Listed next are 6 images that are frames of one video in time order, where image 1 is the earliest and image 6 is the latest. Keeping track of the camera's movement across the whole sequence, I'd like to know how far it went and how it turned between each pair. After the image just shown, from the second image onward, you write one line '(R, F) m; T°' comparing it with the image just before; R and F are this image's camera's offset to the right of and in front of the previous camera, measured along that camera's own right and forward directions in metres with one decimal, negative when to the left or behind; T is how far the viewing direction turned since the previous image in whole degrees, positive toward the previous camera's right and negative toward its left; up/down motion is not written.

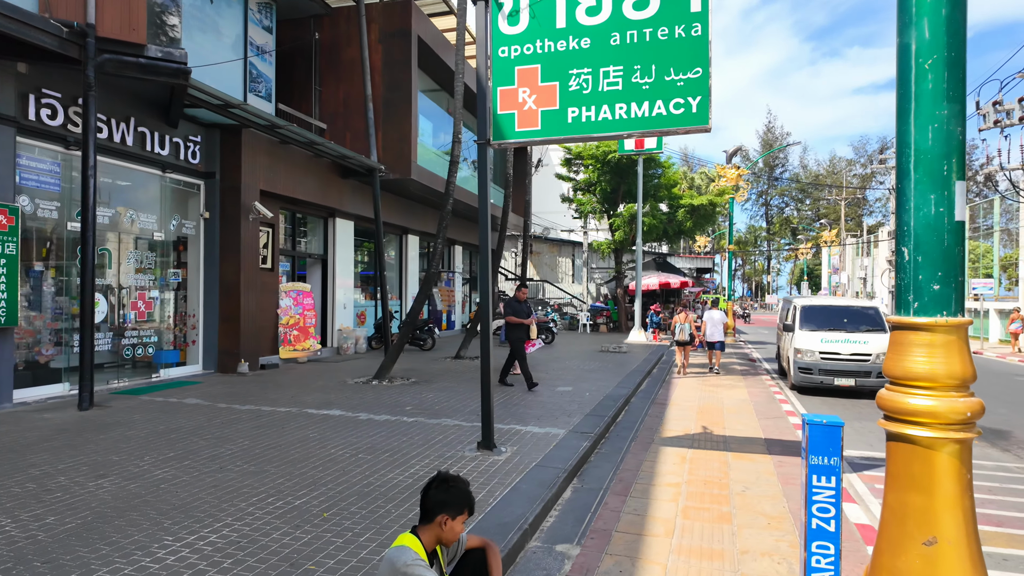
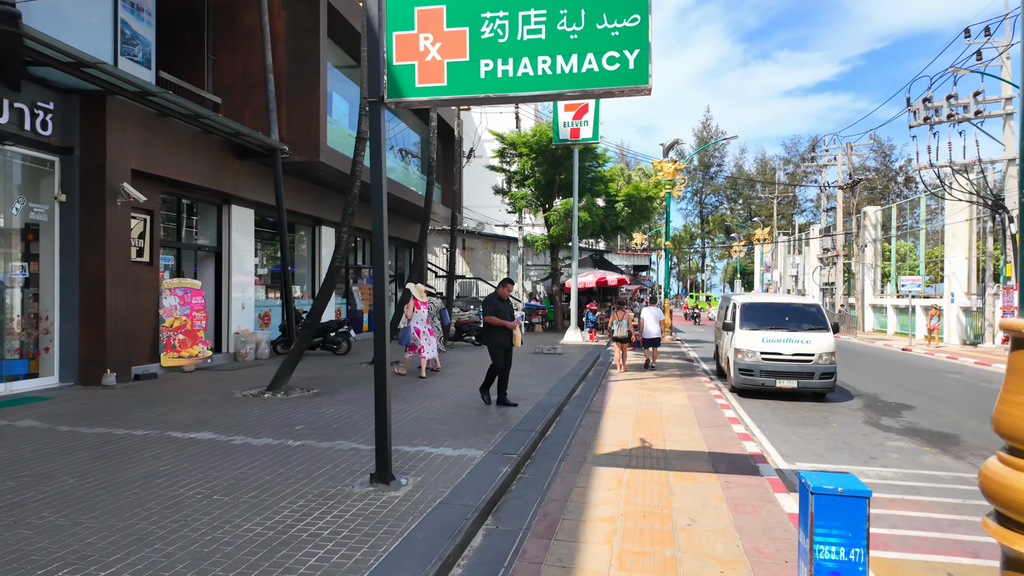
(+0.3, +1.3) m; +5°
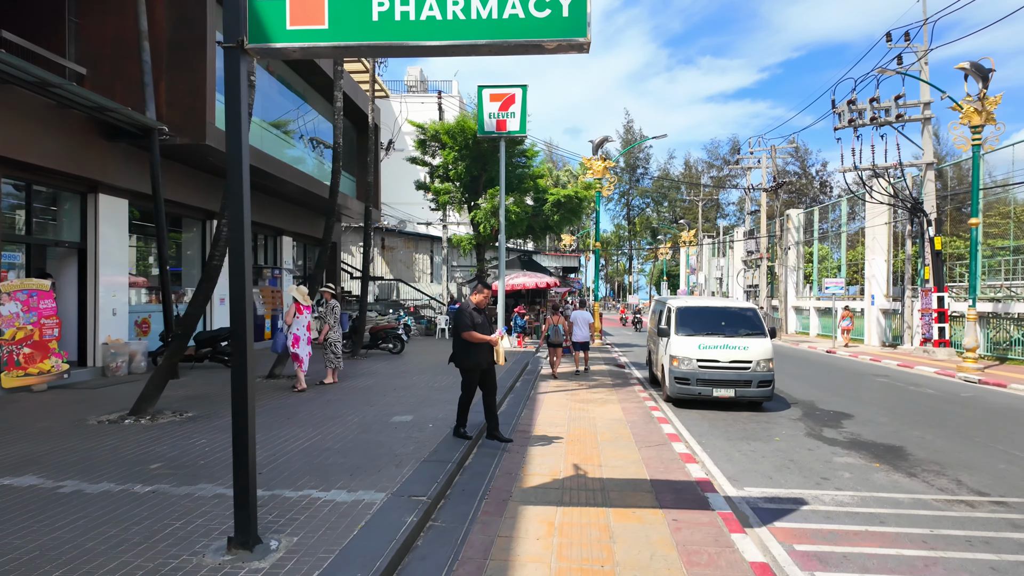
(+0.2, +1.2) m; +6°
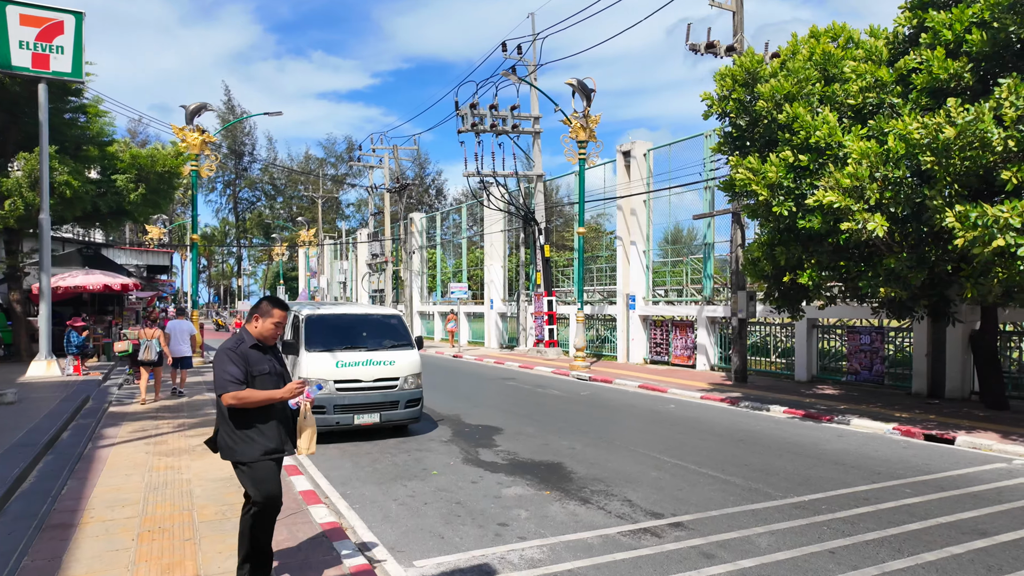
(+0.4, +2.5) m; +32°
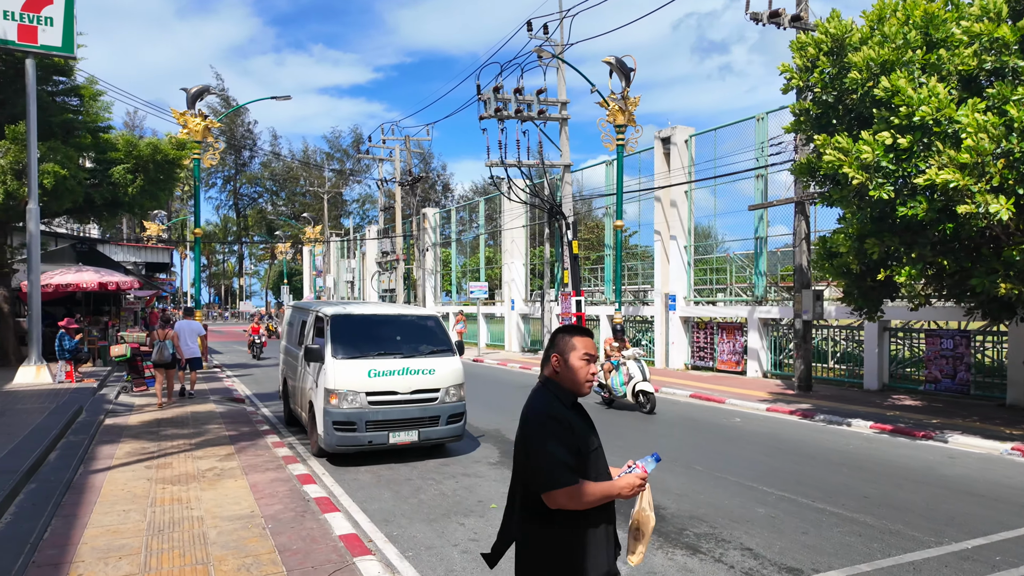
(-0.8, +1.4) m; 0°
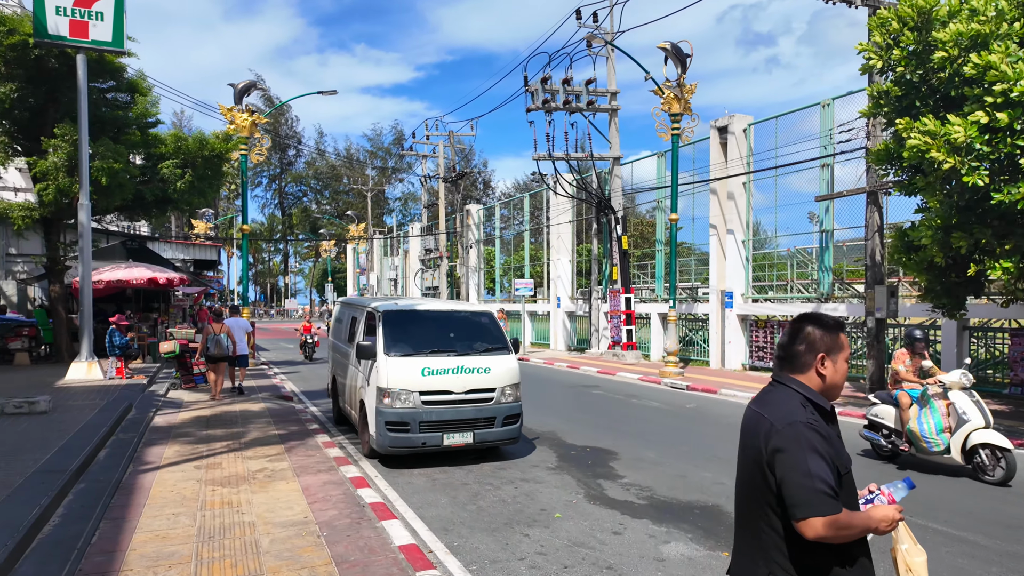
(-0.3, +0.5) m; -3°
